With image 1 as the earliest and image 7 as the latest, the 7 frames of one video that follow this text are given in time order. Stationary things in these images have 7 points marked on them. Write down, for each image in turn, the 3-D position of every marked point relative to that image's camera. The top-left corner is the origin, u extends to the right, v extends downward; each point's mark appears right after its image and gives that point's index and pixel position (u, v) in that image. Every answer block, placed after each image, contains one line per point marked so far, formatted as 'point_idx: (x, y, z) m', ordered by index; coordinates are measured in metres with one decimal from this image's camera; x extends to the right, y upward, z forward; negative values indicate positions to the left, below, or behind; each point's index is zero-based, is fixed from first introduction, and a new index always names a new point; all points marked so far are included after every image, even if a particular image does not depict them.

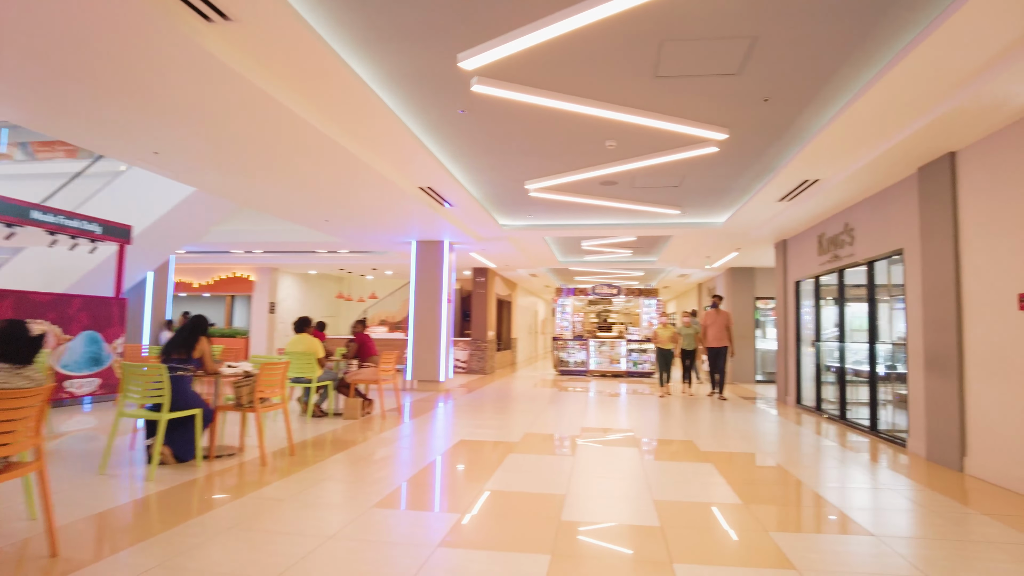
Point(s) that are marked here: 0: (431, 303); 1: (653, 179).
0: (-1.2, -0.2, +9.4) m
1: (+1.4, +1.1, +6.4) m
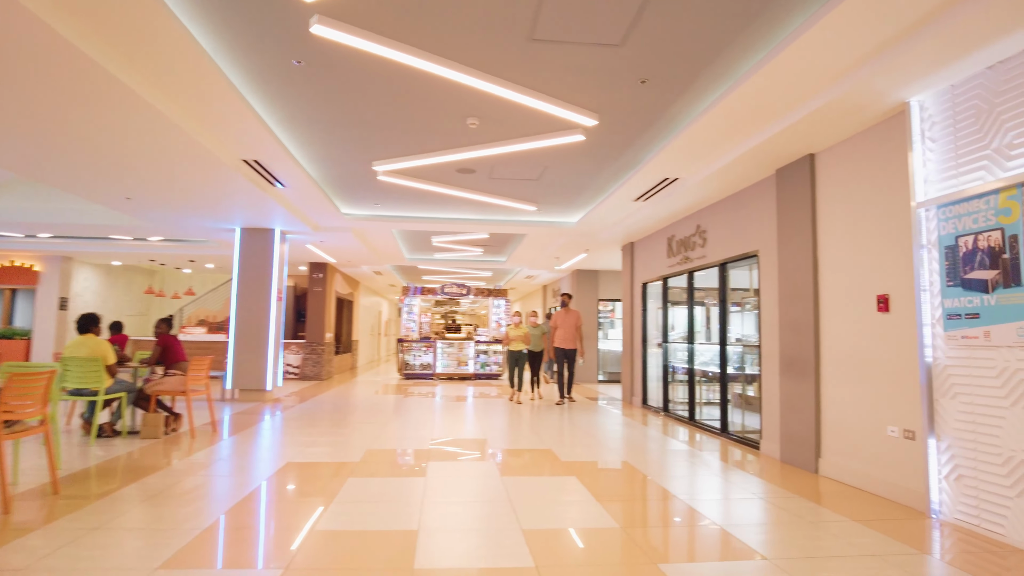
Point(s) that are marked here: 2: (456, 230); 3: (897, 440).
0: (-3.2, -0.2, +8.3) m
1: (0.0, +1.1, +6.0) m
2: (-0.7, +0.8, +8.7) m
3: (+2.2, -0.9, +3.7) m
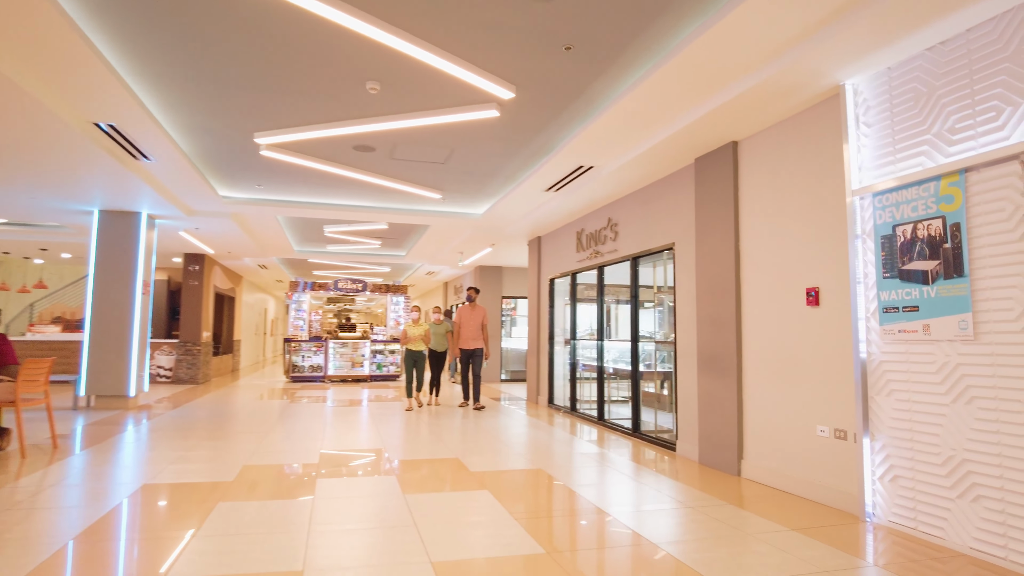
0: (-4.4, -0.1, +7.2) m
1: (-0.8, +1.1, +5.4) m
2: (-2.0, +0.8, +8.0) m
3: (+1.7, -0.8, +3.5) m
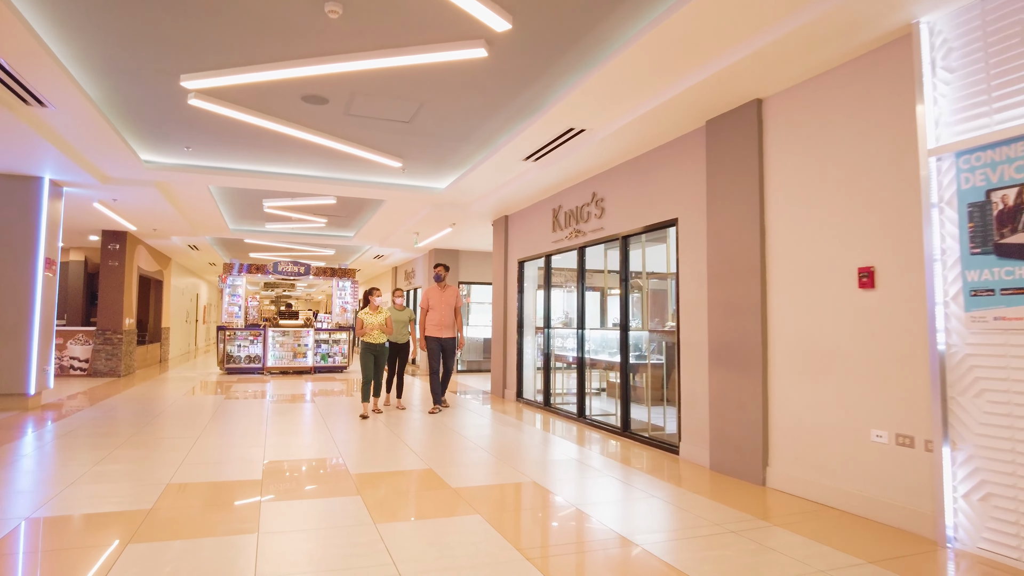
0: (-4.7, +0.1, +6.1) m
1: (-0.9, +1.3, +4.6) m
2: (-2.3, +1.0, +7.0) m
3: (+1.7, -0.7, +3.0) m
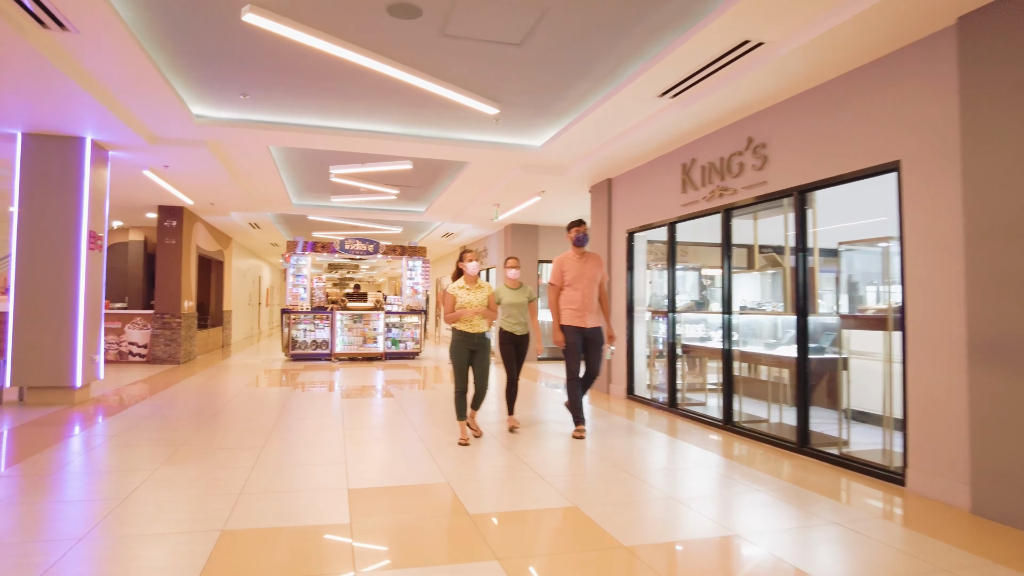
0: (-3.7, +0.3, +5.3) m
1: (-0.1, +1.4, +3.5) m
2: (-1.3, +1.3, +6.0) m
3: (+2.4, -0.6, +1.7) m
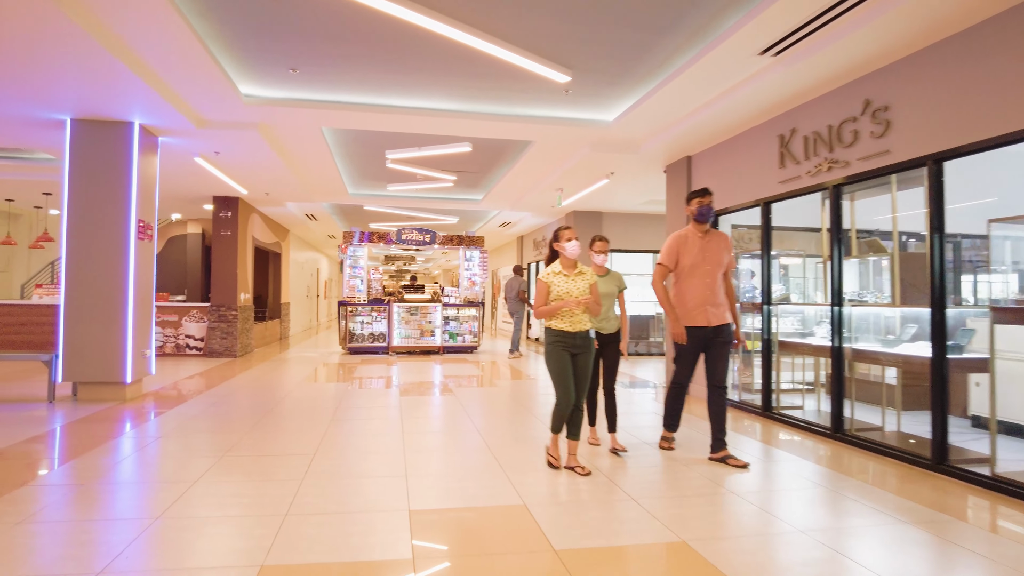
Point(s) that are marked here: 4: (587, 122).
0: (-3.2, +0.4, +5.1) m
1: (+0.2, +1.5, +3.0) m
2: (-0.7, +1.3, +5.6) m
3: (+2.6, -0.6, +1.0) m
4: (+0.6, +1.4, +5.6) m
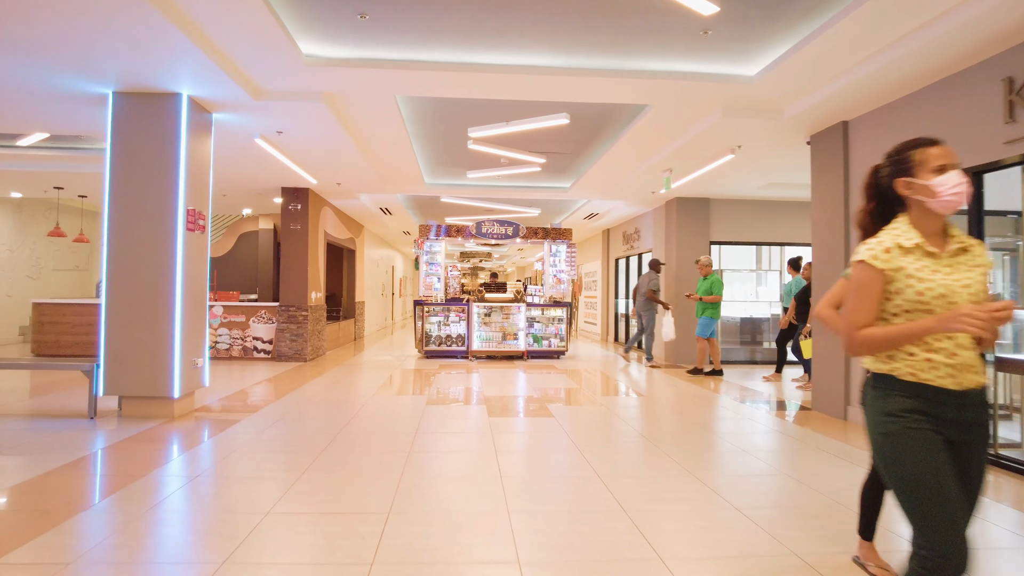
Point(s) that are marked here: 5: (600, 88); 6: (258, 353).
0: (-2.4, +0.4, +4.4) m
1: (+0.7, +1.5, +1.9) m
2: (+0.1, +1.3, +4.6) m
3: (+2.9, -0.6, -0.3) m
4: (+1.4, +1.4, +4.4) m
5: (+0.6, +1.3, +4.4) m
6: (-3.3, -0.8, +8.5) m
